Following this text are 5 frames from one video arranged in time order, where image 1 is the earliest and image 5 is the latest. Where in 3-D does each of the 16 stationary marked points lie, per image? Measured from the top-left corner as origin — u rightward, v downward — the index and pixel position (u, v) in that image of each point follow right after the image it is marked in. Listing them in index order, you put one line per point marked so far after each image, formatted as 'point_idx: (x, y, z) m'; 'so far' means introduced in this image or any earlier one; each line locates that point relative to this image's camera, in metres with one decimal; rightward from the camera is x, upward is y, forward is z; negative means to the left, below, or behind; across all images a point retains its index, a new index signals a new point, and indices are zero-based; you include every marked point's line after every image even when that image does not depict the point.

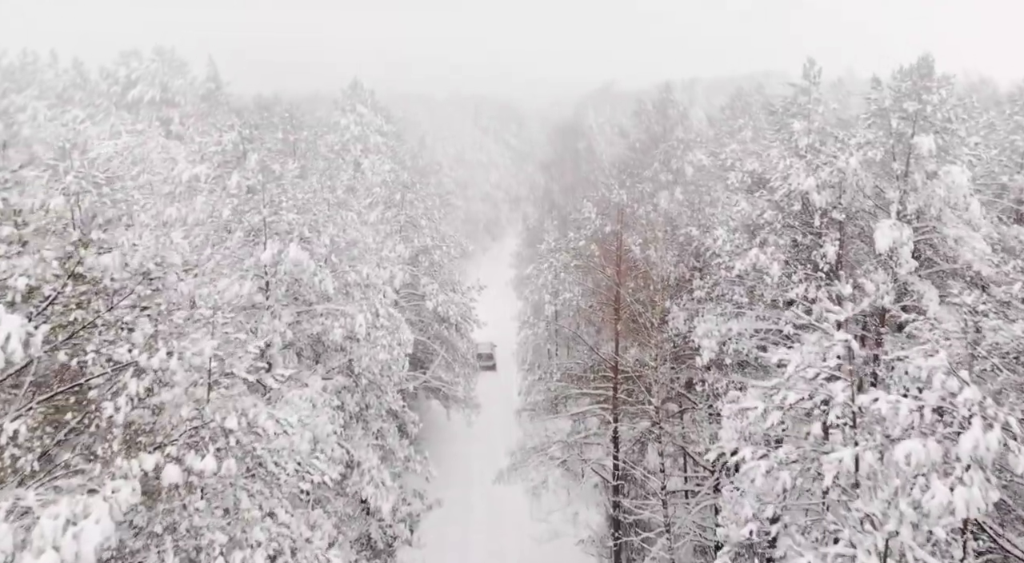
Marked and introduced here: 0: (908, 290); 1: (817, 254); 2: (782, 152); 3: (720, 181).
0: (+6.8, -0.1, +12.4) m
1: (+5.3, +0.5, +12.5) m
2: (+5.4, +2.6, +14.5) m
3: (+5.4, +2.6, +18.6) m
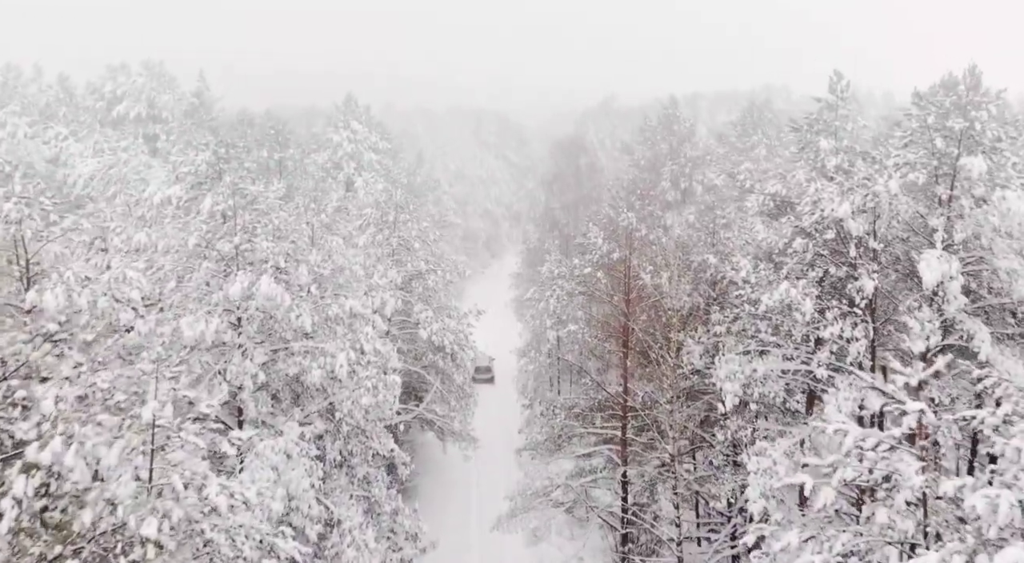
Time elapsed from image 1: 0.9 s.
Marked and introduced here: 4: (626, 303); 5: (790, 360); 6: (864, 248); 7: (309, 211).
0: (+6.8, -0.7, +11.0) m
1: (+5.3, -0.1, +11.2) m
2: (+5.4, +2.0, +13.2) m
3: (+5.4, +1.9, +17.3) m
4: (+2.3, -0.4, +14.4) m
5: (+4.6, -1.3, +11.8) m
6: (+5.6, +0.5, +11.4) m
7: (-5.2, +1.8, +18.2) m
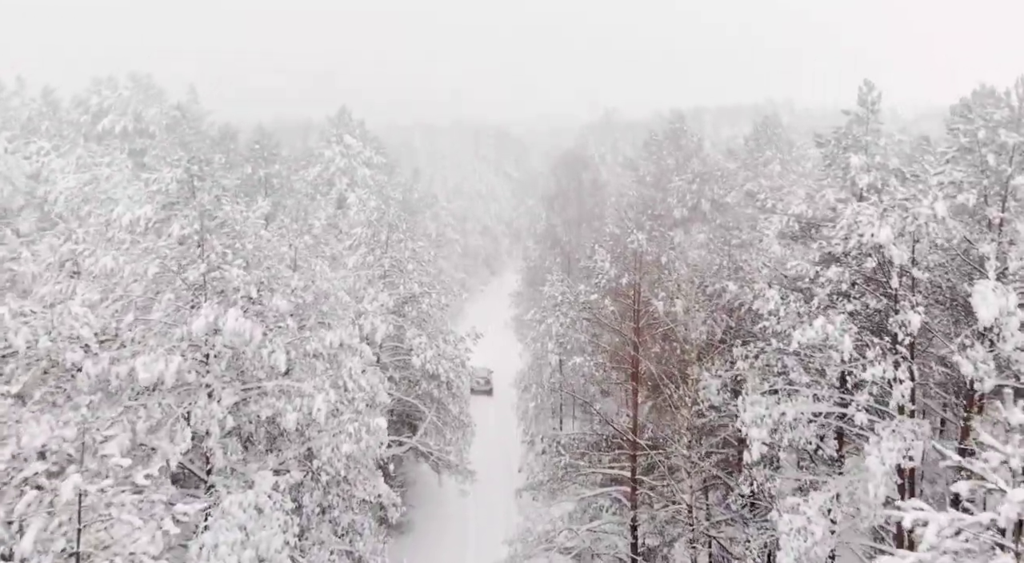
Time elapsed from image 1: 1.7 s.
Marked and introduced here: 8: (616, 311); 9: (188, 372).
0: (+6.8, -1.2, +9.7) m
1: (+5.3, -0.6, +9.9) m
2: (+5.4, +1.5, +12.0) m
3: (+5.4, +1.3, +16.1) m
4: (+2.3, -0.9, +13.2) m
5: (+4.6, -1.8, +10.5) m
6: (+5.6, +0.1, +10.2) m
7: (-5.2, +1.2, +17.0) m
8: (+2.1, -0.6, +14.8) m
9: (-4.6, -1.3, +10.4) m
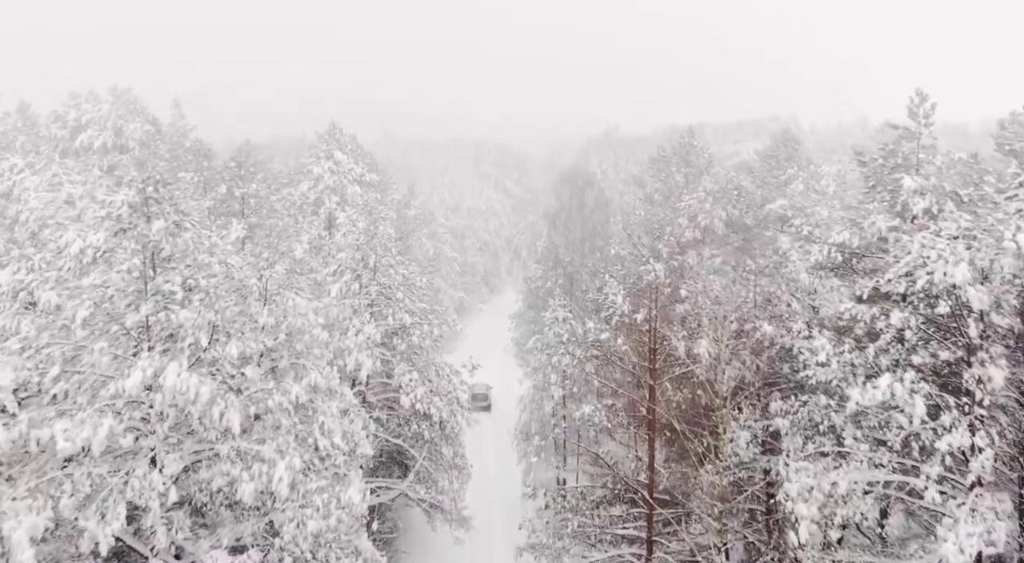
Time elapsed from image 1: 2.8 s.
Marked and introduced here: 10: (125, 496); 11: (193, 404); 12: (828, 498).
0: (+6.7, -1.7, +8.0) m
1: (+5.3, -1.1, +8.2) m
2: (+5.4, +0.9, +10.3) m
3: (+5.4, +0.6, +14.4) m
4: (+2.3, -1.5, +11.4) m
5: (+4.5, -2.3, +8.8) m
6: (+5.5, -0.5, +8.5) m
7: (-5.2, +0.5, +15.3) m
8: (+2.1, -1.3, +13.1) m
9: (-4.7, -1.9, +8.6) m
10: (-4.6, -2.5, +8.4) m
11: (-3.8, -1.5, +8.7) m
12: (+3.8, -2.6, +8.7) m
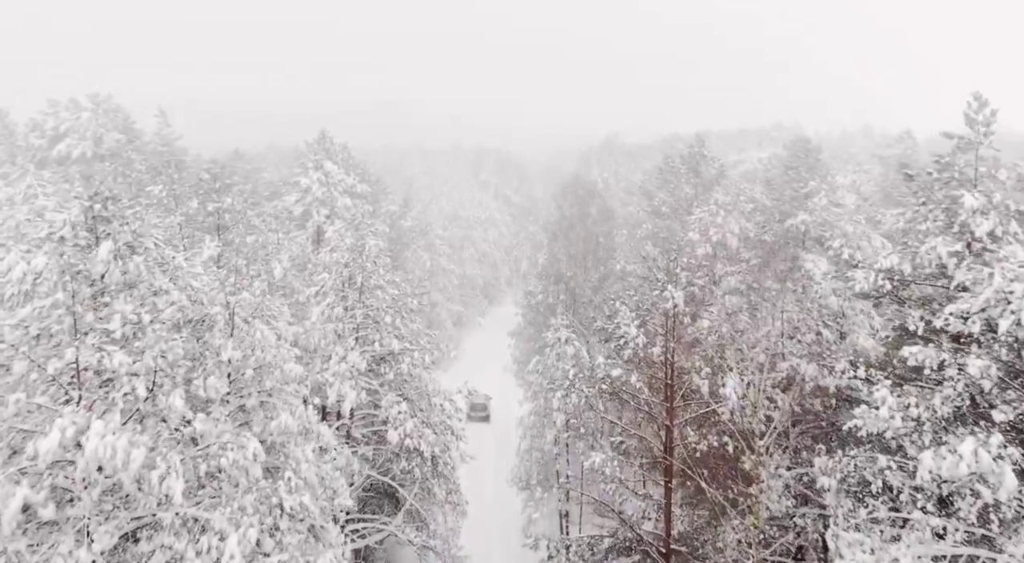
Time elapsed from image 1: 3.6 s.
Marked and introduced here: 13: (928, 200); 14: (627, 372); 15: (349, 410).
0: (+6.7, -2.1, +6.6) m
1: (+5.2, -1.5, +6.7) m
2: (+5.3, +0.5, +8.9) m
3: (+5.3, +0.2, +13.0) m
4: (+2.2, -2.0, +10.0) m
5: (+4.5, -2.7, +7.3) m
6: (+5.5, -0.9, +7.0) m
7: (-5.2, 0.0, +13.9) m
8: (+2.1, -1.7, +11.6) m
9: (-4.7, -2.2, +7.2) m
10: (-4.6, -2.9, +6.9) m
11: (-3.9, -1.9, +7.2) m
12: (+3.8, -3.0, +7.3) m
13: (+5.8, +1.2, +10.1) m
14: (+1.9, -1.5, +12.4) m
15: (-3.2, -2.5, +14.2) m
